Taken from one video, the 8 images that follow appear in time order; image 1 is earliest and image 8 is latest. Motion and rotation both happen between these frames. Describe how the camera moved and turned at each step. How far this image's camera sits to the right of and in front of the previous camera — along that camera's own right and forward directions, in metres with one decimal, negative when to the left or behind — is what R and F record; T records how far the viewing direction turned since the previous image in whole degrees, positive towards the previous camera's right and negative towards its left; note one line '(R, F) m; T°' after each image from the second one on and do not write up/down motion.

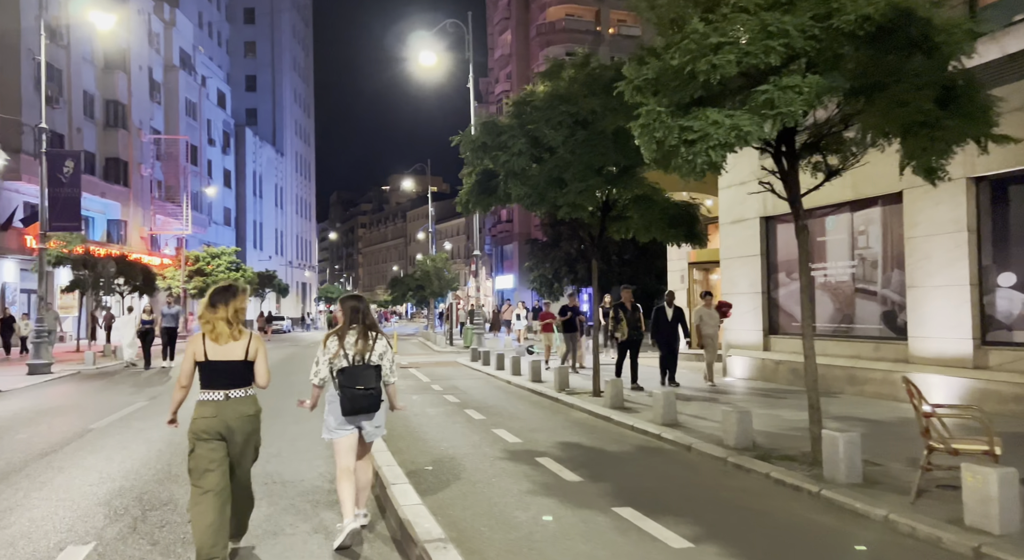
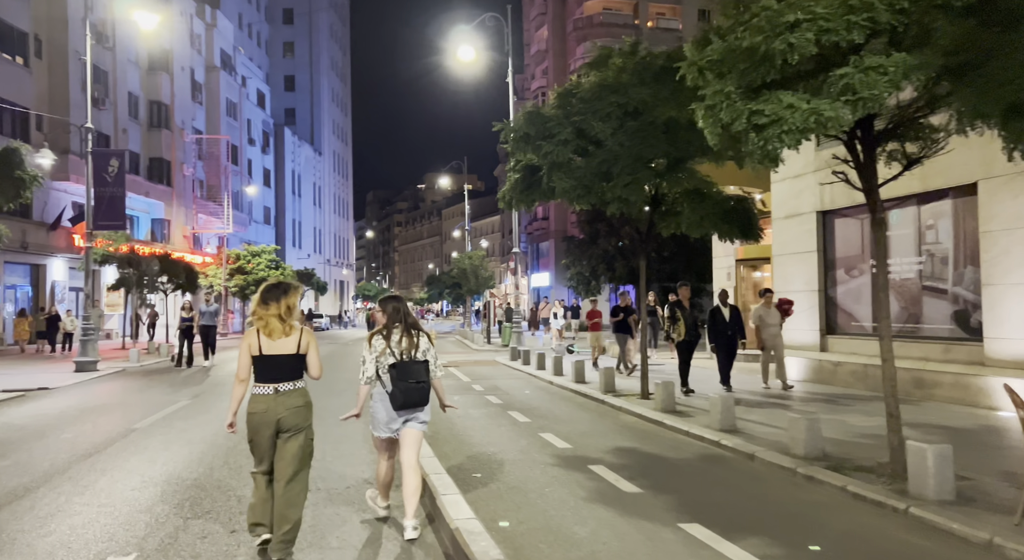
(-0.2, +0.4) m; -3°
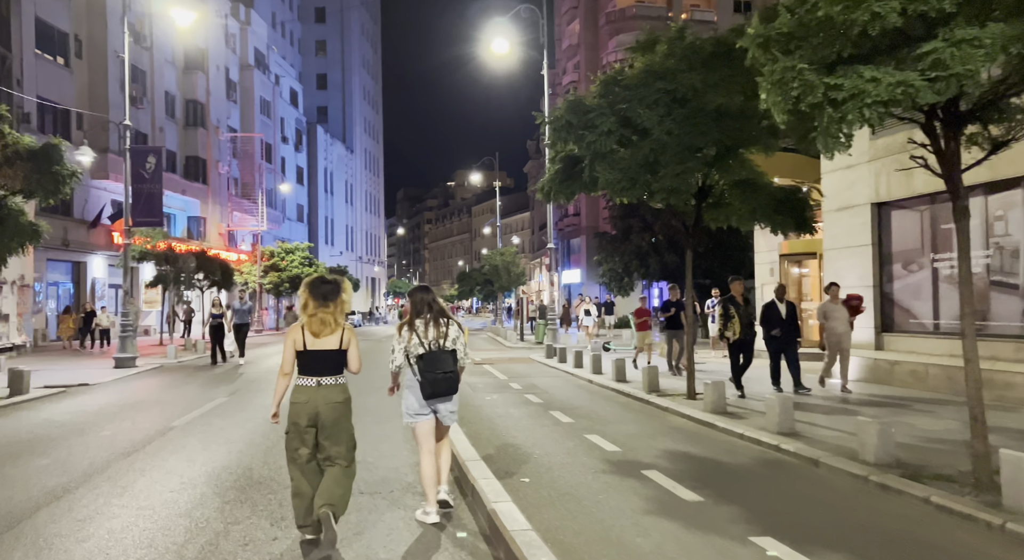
(-0.2, +0.3) m; -2°
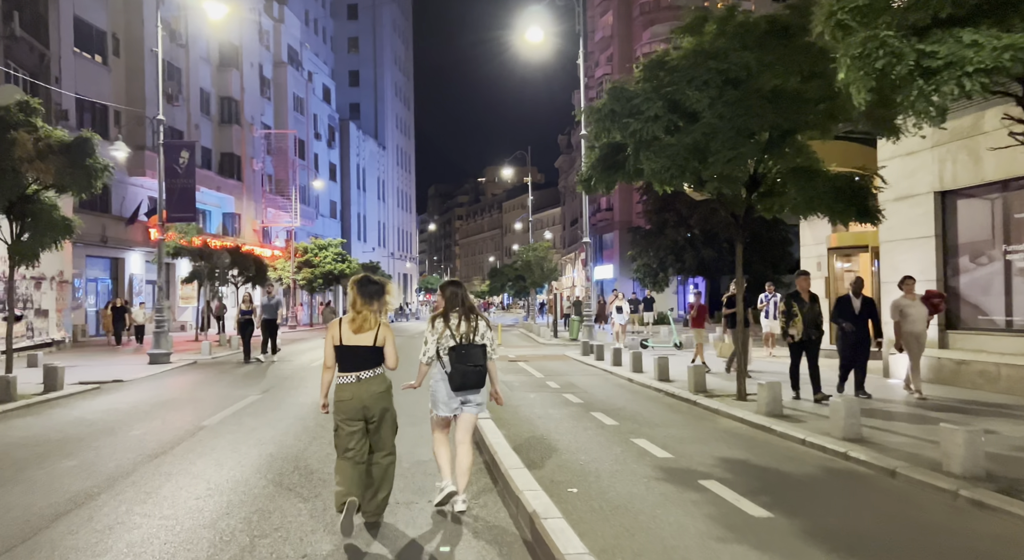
(-0.1, +0.5) m; -2°
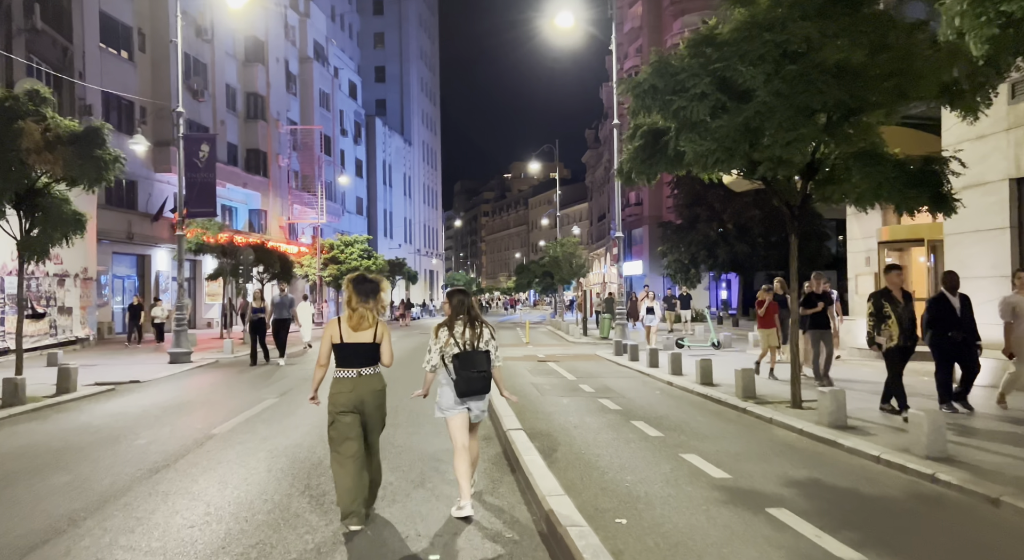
(-0.1, +0.9) m; -2°
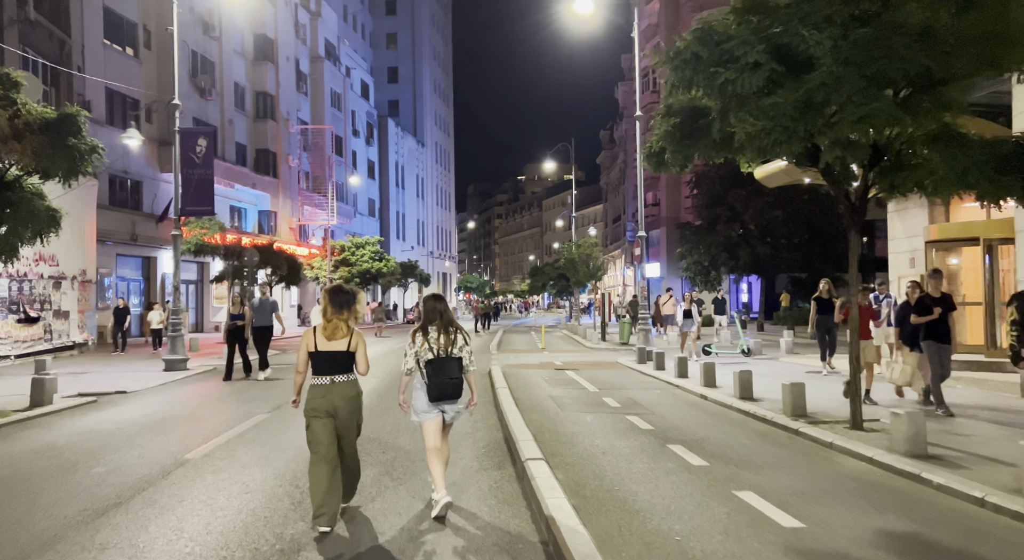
(-0.1, +1.4) m; -1°
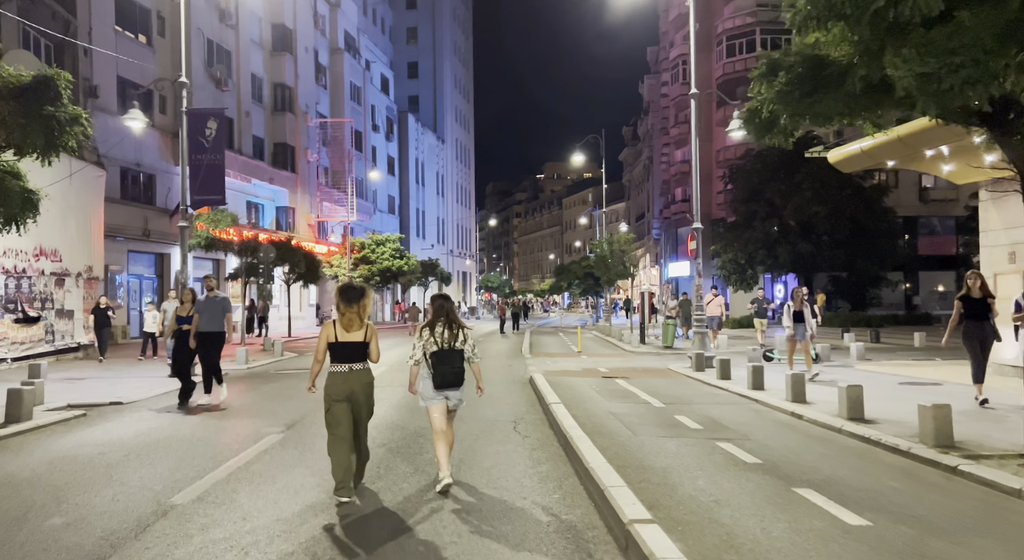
(-0.6, +2.1) m; -1°
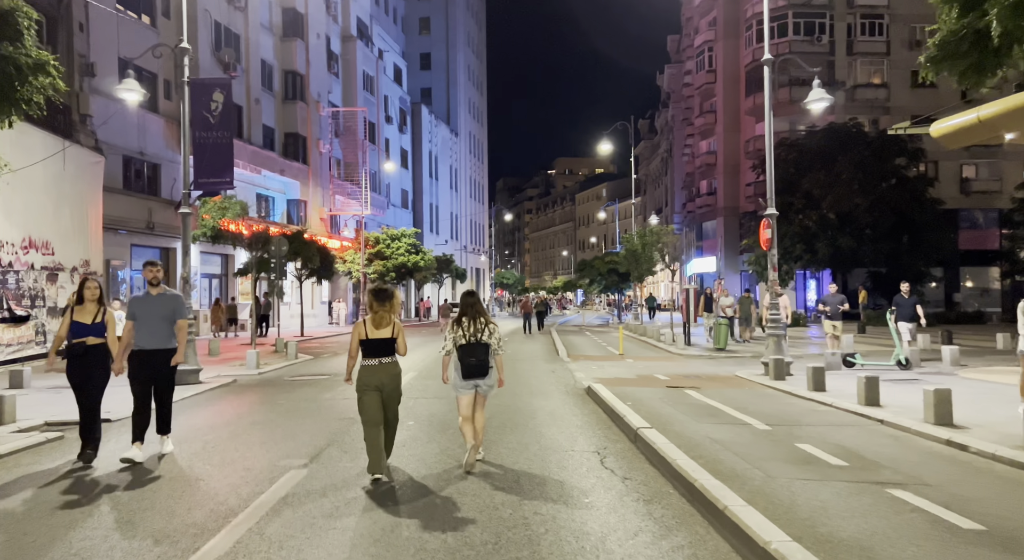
(-0.8, +2.4) m; -1°
